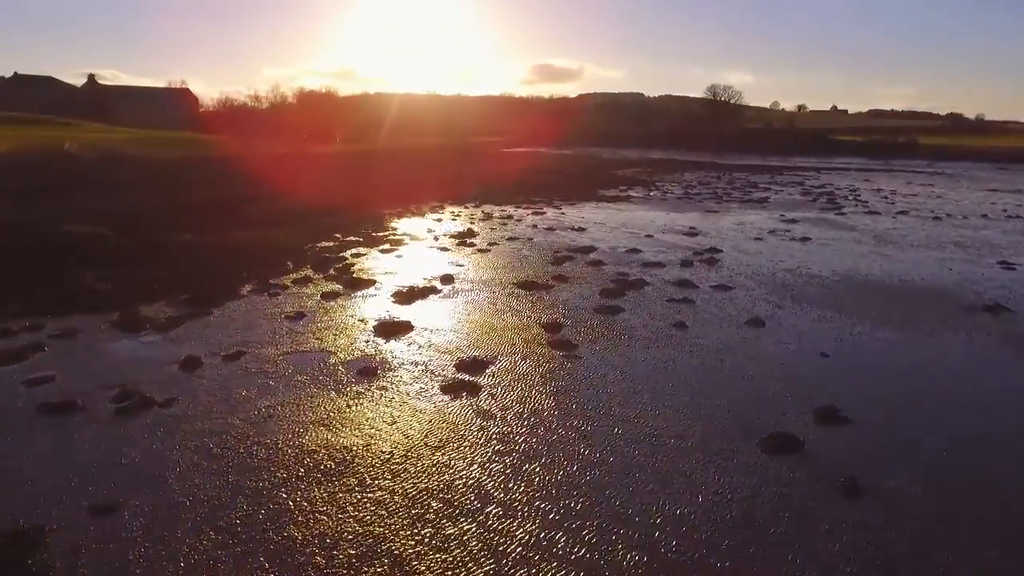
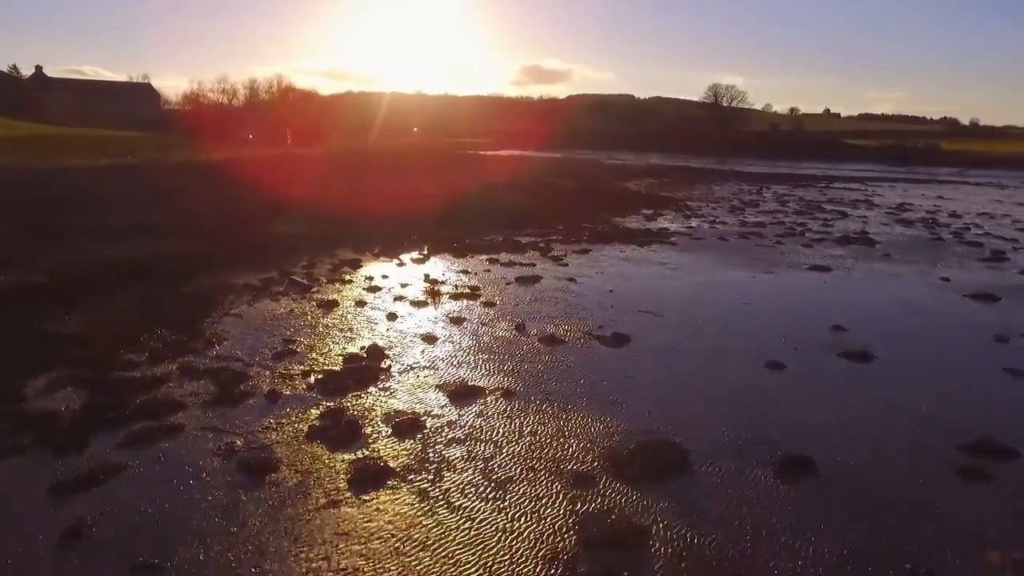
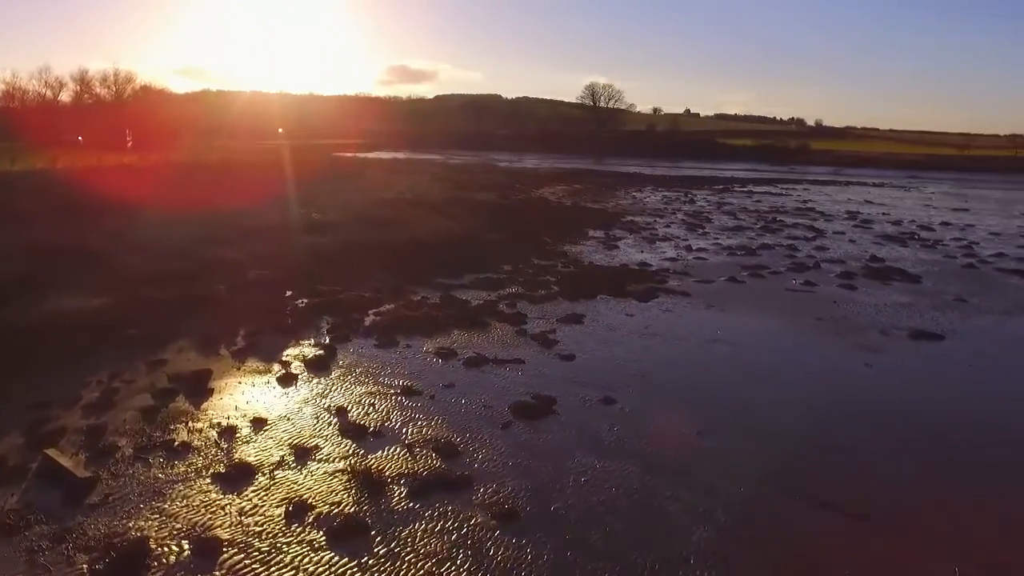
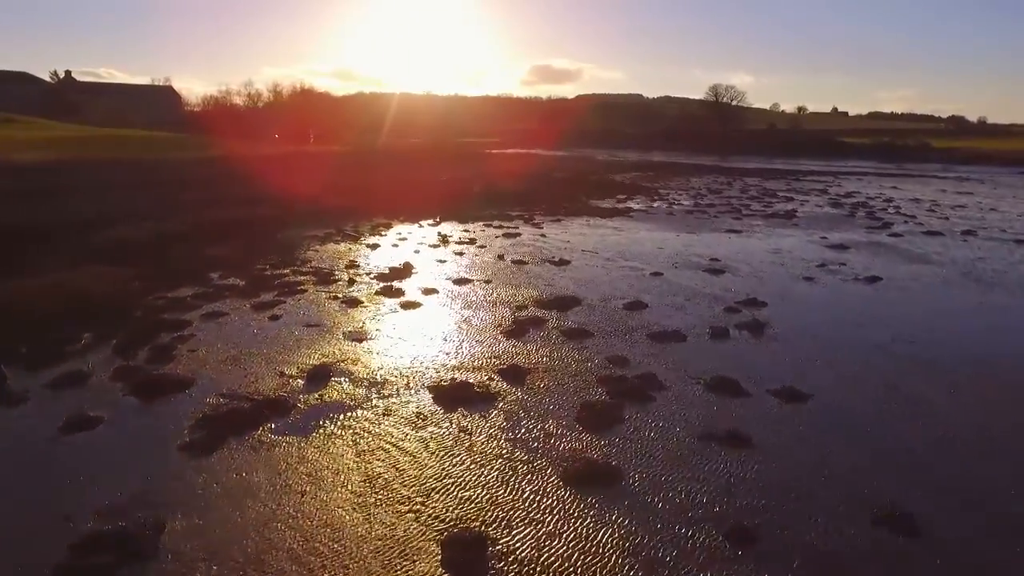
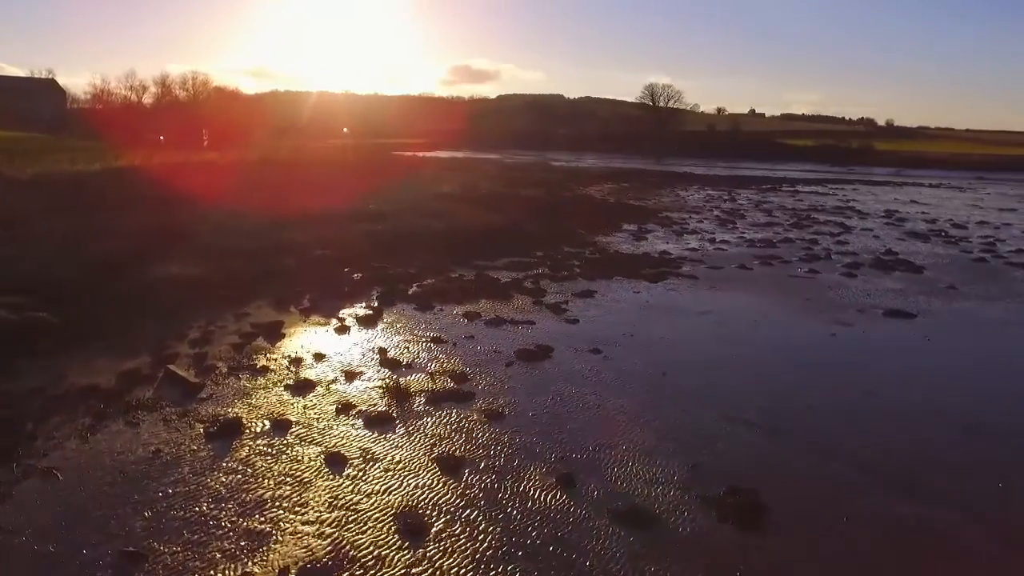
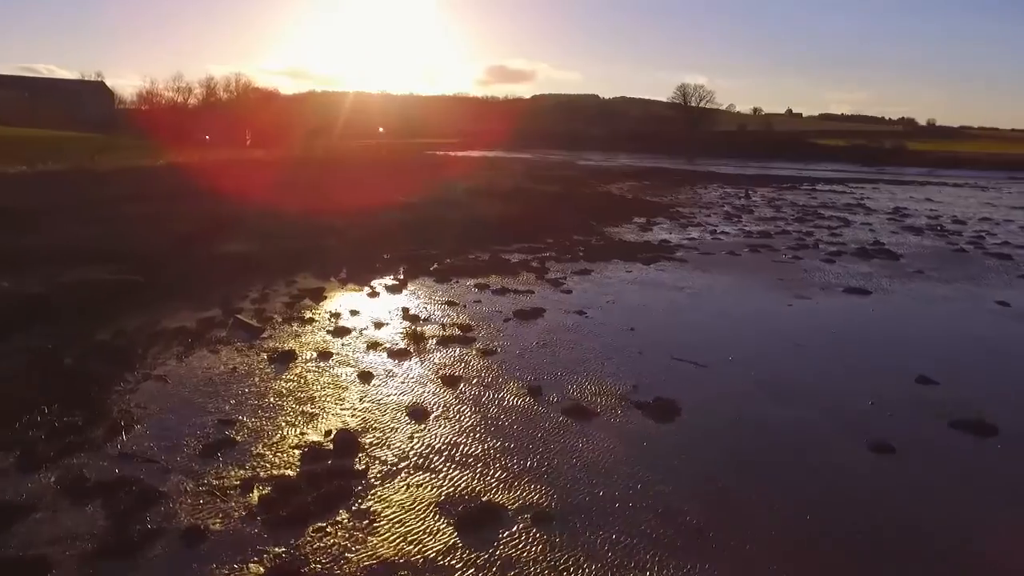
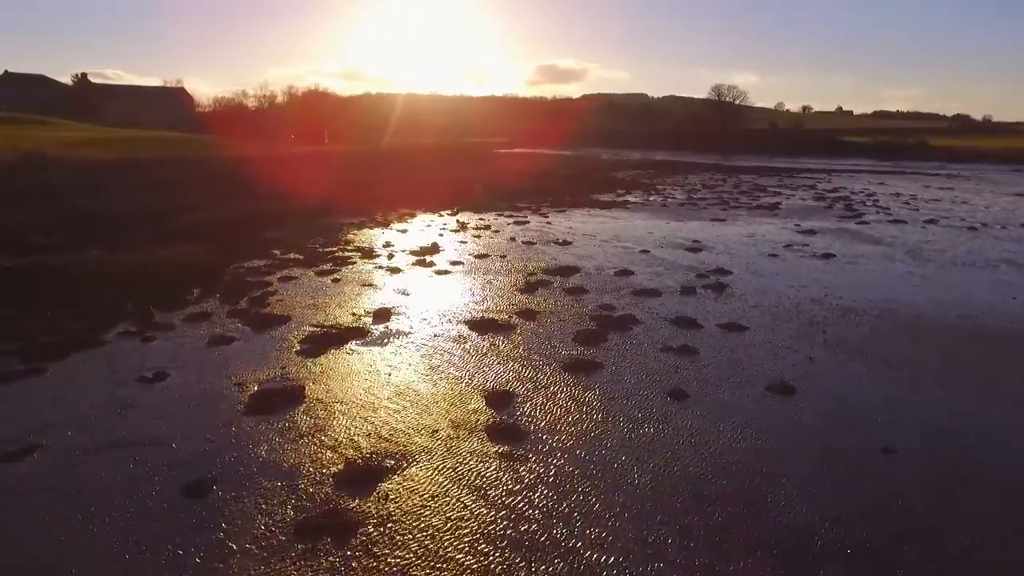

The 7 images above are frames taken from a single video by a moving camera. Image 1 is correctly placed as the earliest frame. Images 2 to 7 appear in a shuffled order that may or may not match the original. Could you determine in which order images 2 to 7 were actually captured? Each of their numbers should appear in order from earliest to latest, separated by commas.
7, 4, 2, 6, 5, 3
